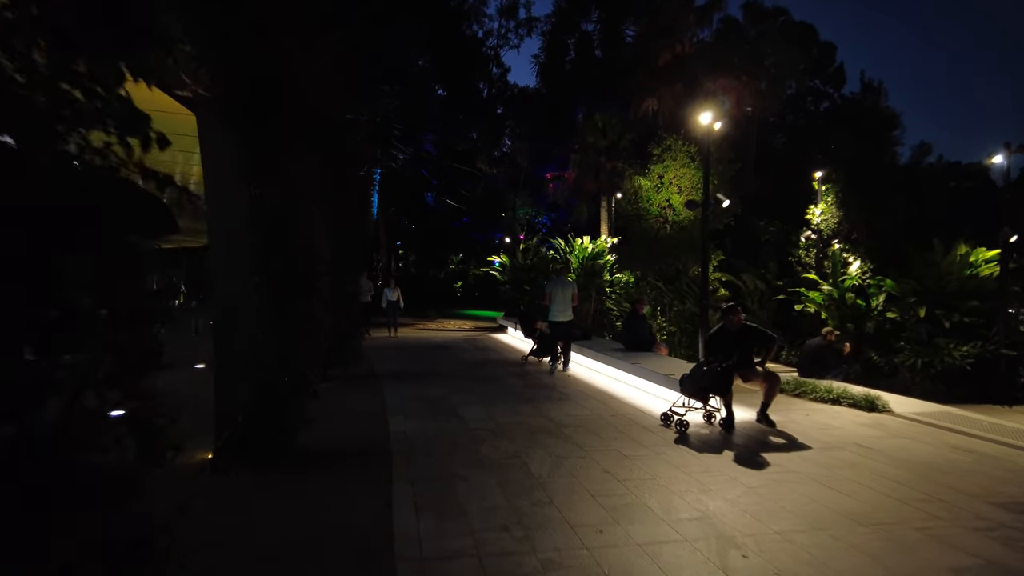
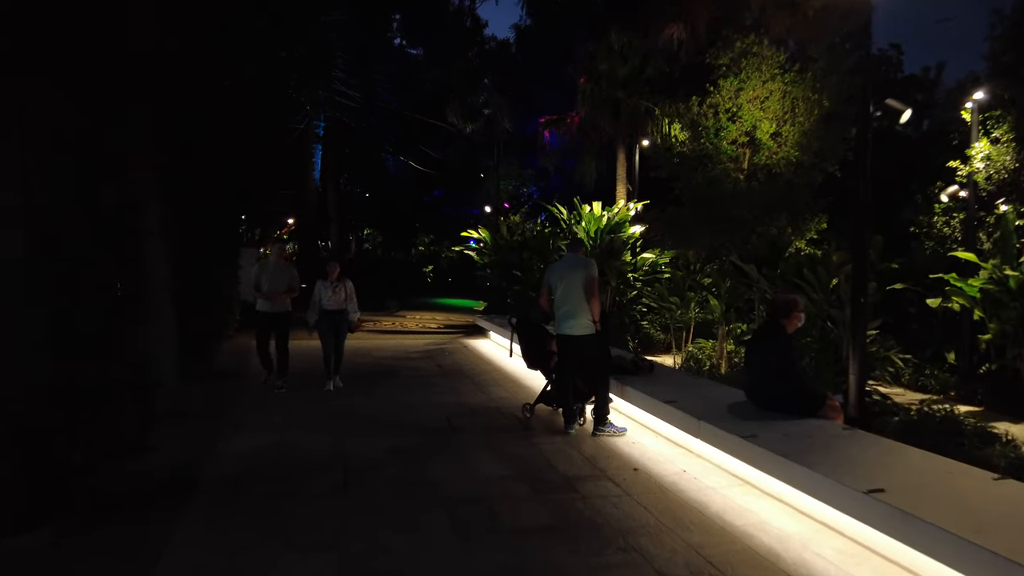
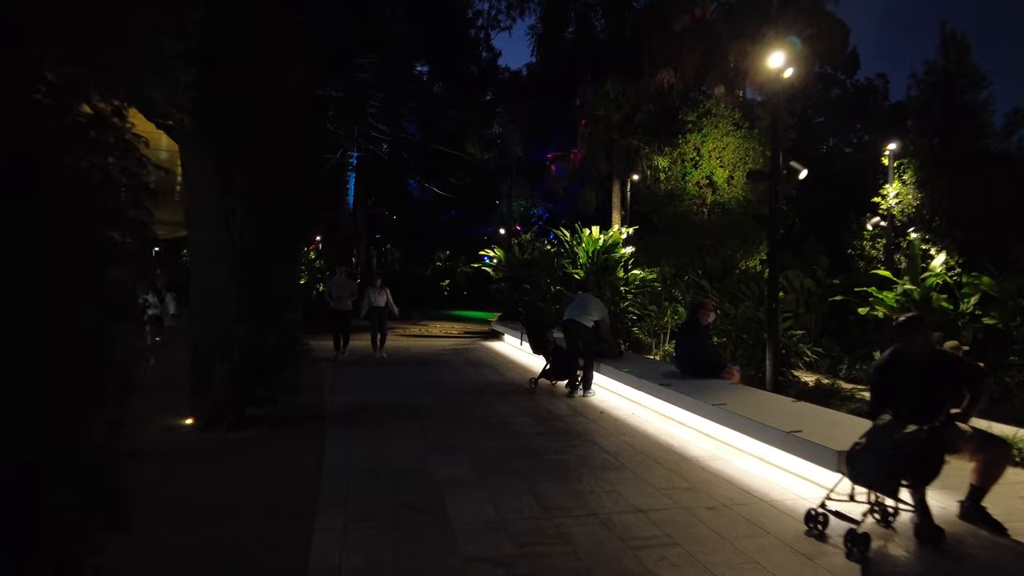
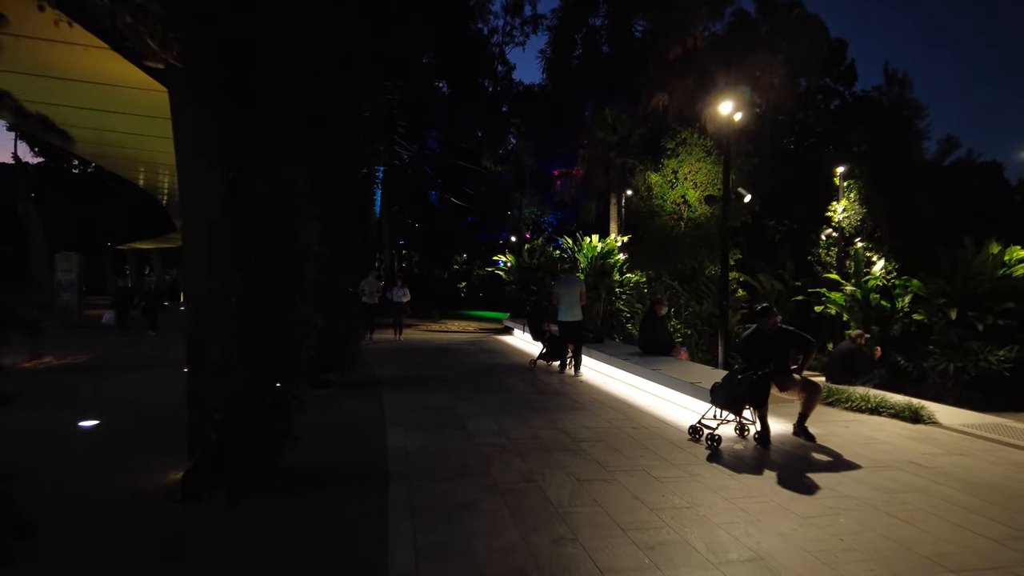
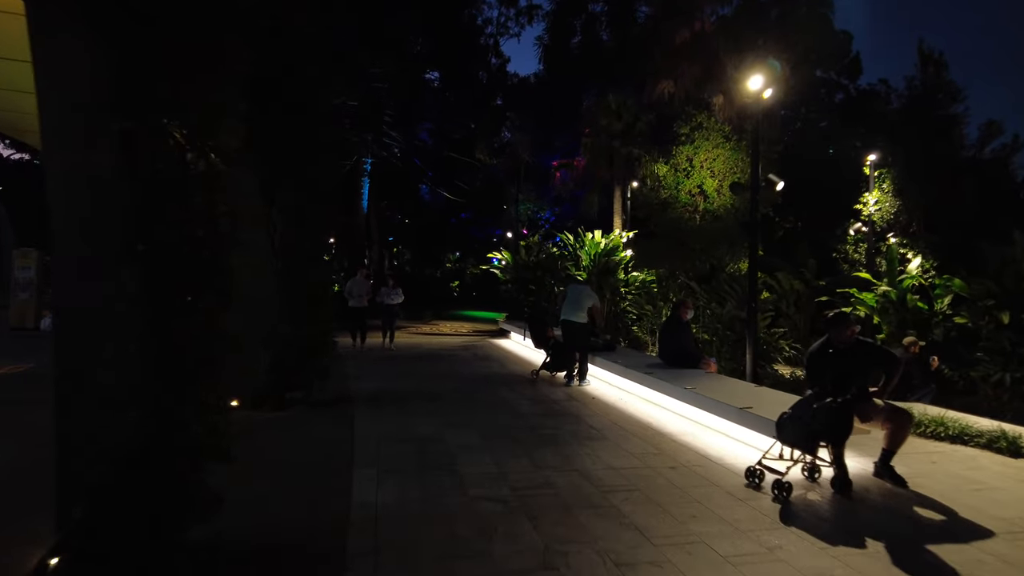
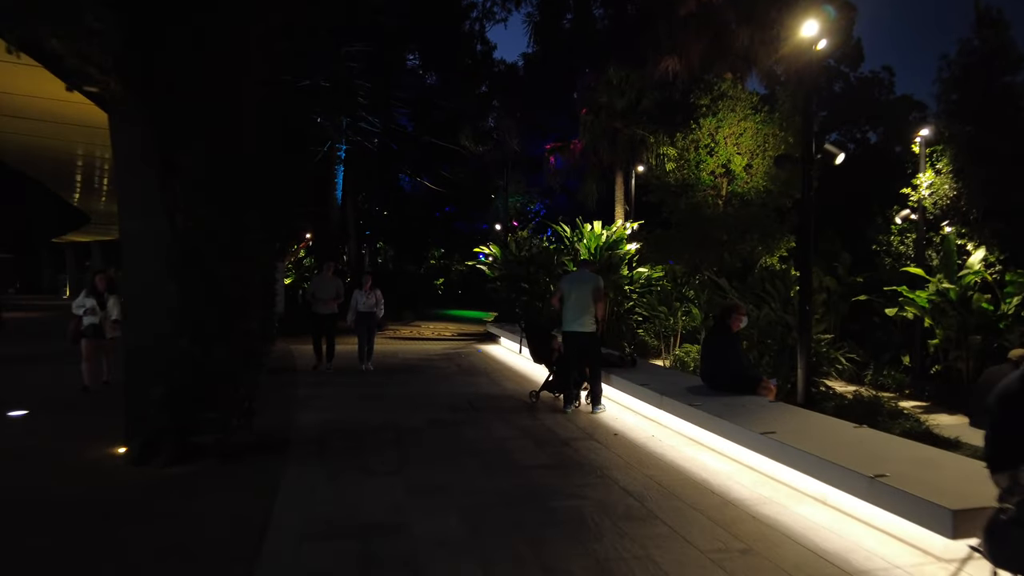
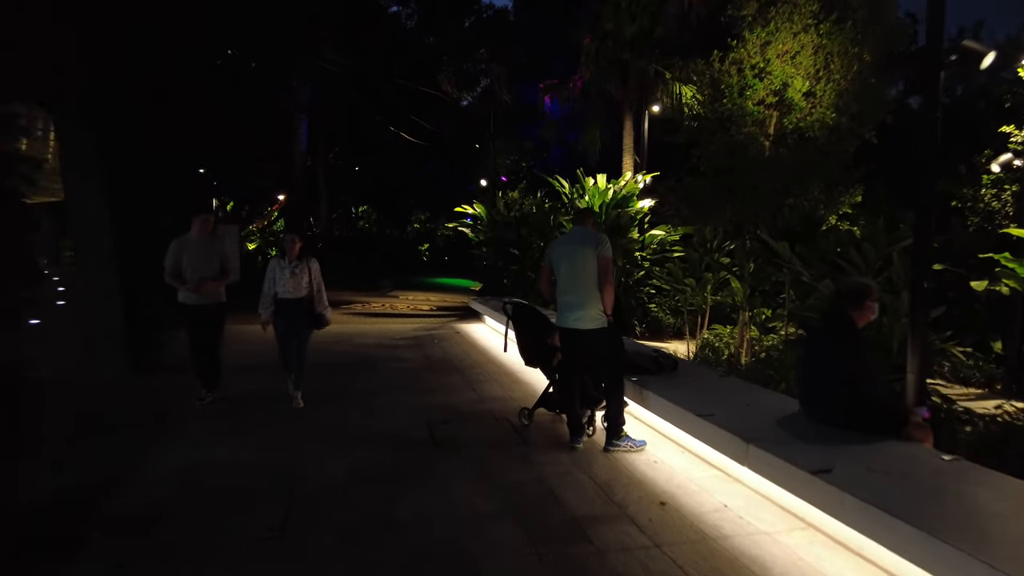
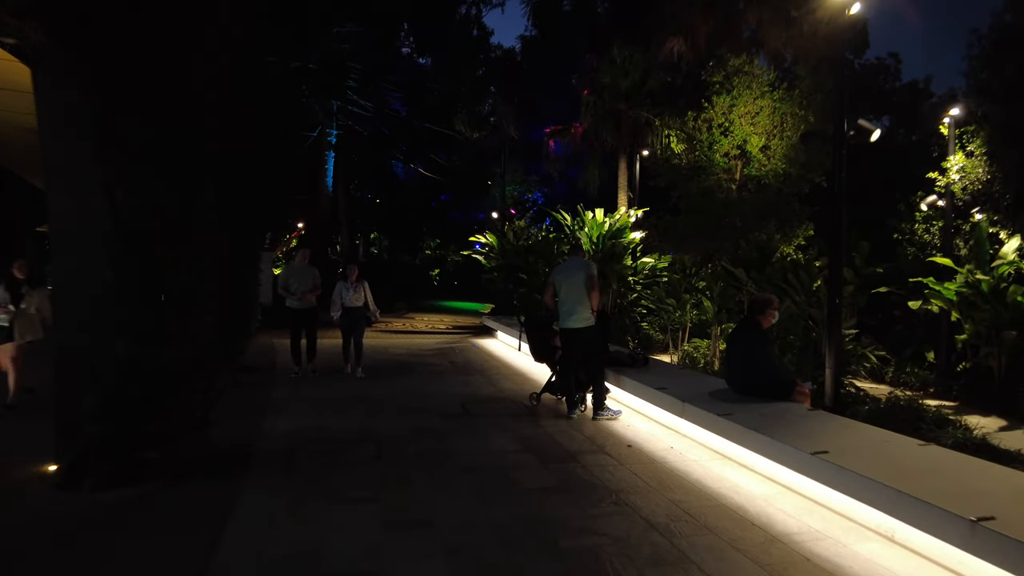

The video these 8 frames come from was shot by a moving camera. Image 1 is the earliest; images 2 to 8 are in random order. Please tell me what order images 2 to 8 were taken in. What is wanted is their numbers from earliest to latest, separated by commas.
4, 5, 3, 6, 8, 2, 7
